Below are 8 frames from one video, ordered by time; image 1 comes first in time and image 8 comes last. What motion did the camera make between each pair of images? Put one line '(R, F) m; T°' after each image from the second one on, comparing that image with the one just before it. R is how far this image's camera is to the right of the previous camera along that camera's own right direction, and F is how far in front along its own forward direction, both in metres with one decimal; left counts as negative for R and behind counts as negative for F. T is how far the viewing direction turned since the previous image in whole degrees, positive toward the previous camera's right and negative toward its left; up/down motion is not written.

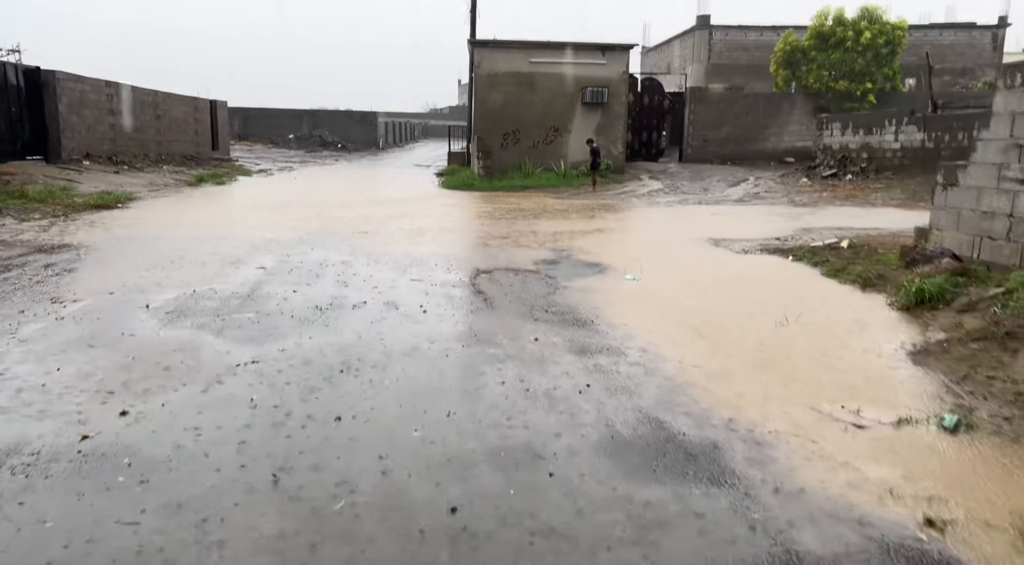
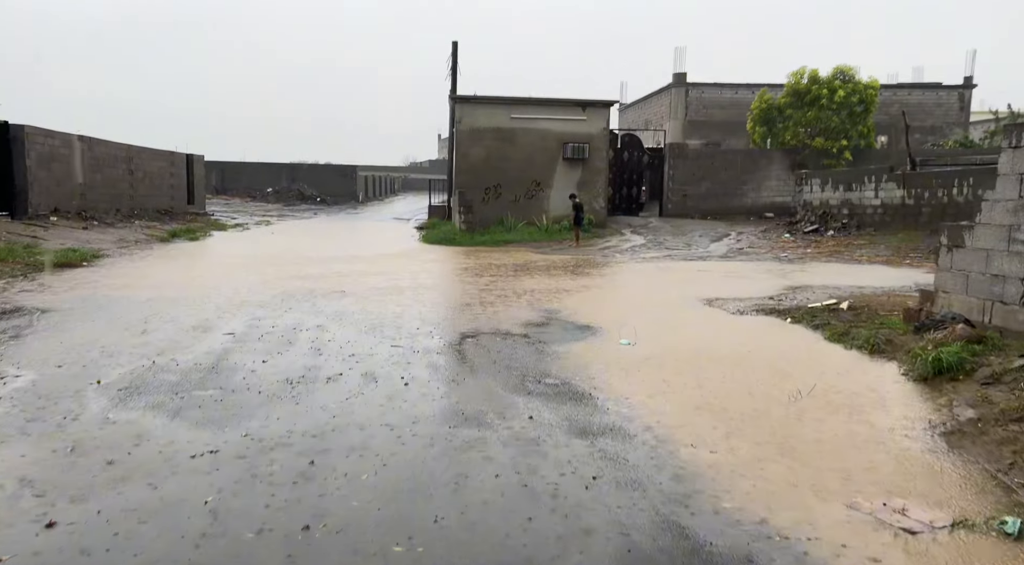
(-0.1, +0.4) m; +2°
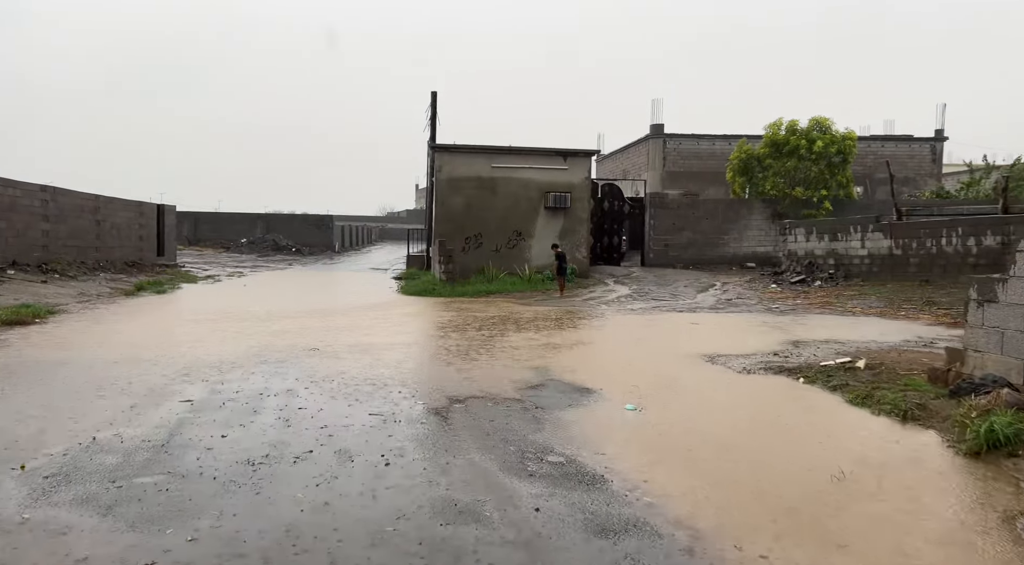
(-0.1, +0.5) m; +2°
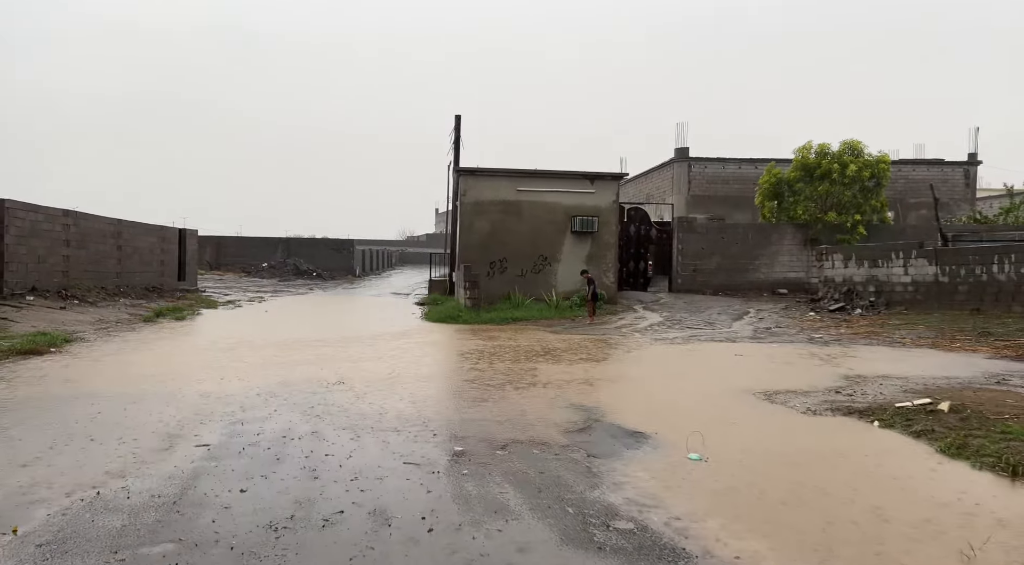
(-0.2, +0.5) m; -2°
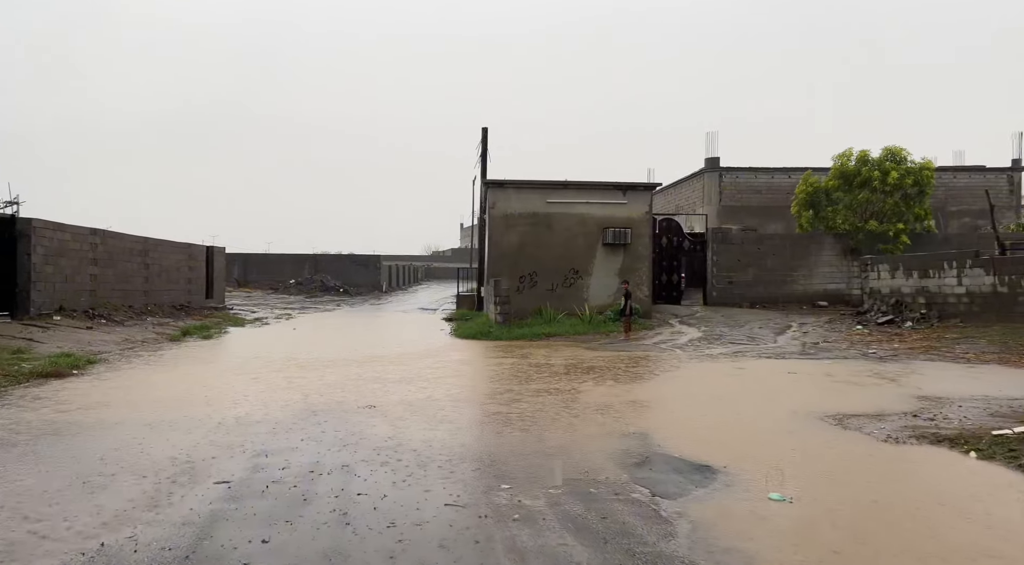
(-0.2, +0.5) m; -2°
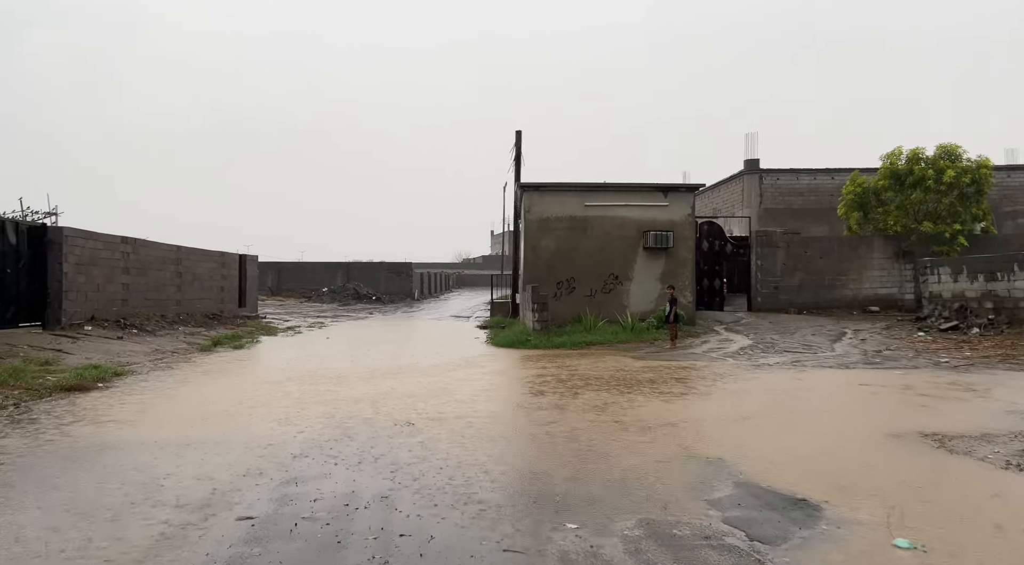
(-0.2, +0.6) m; -3°
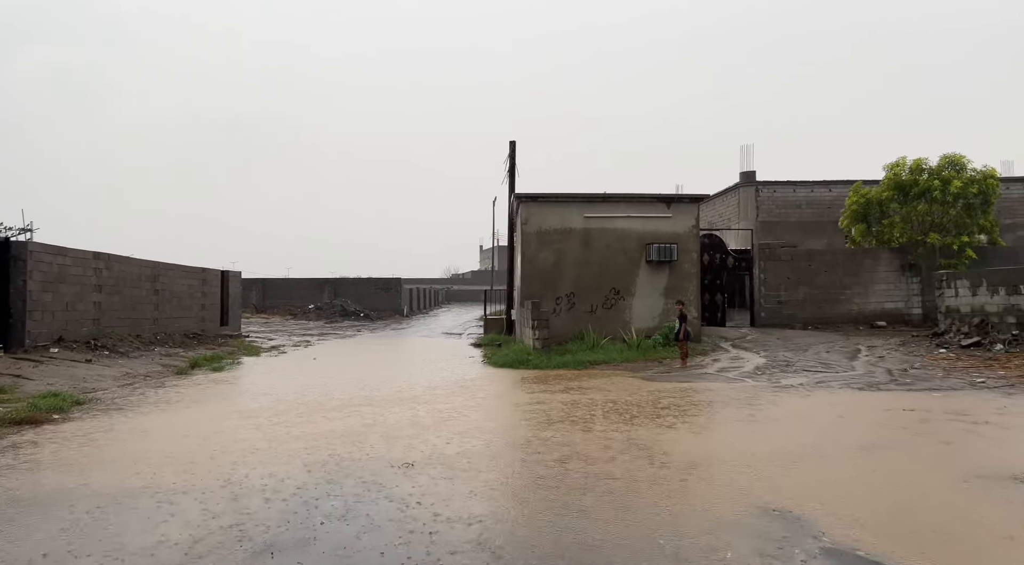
(-0.2, +0.8) m; +1°
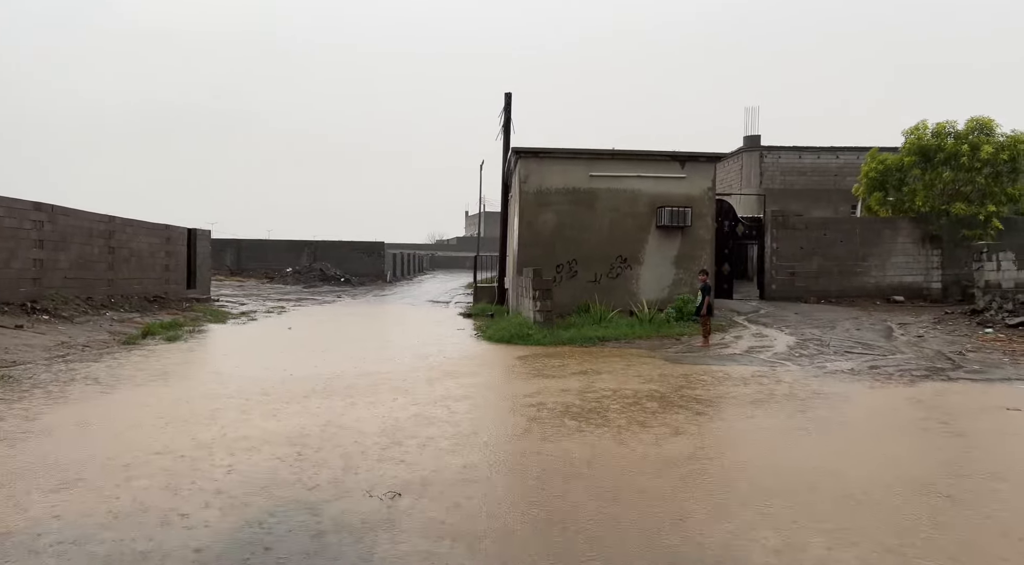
(-0.3, +1.6) m; +1°
